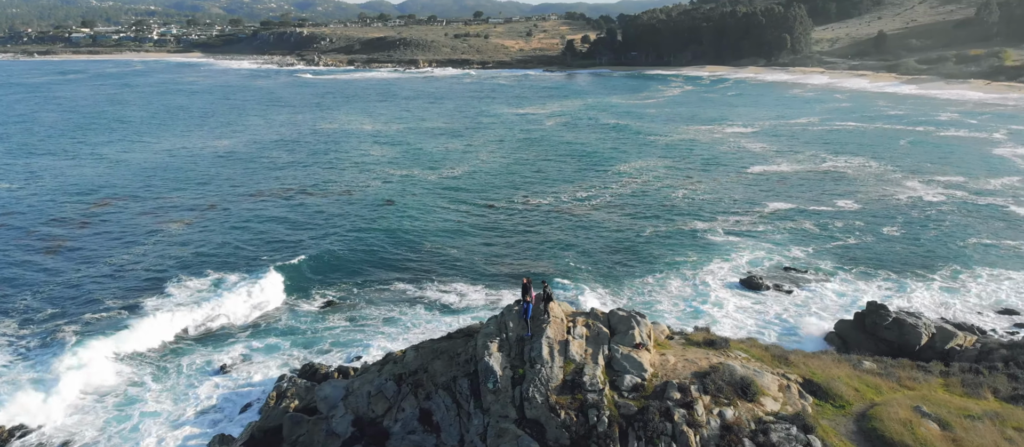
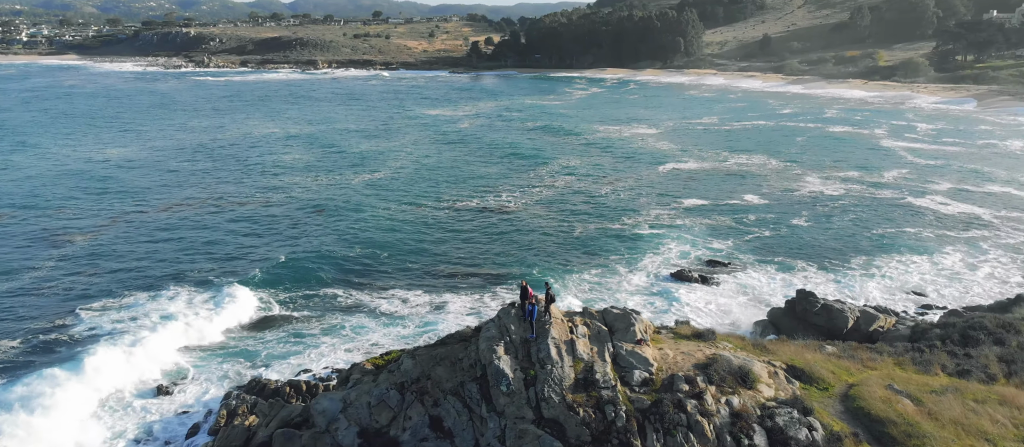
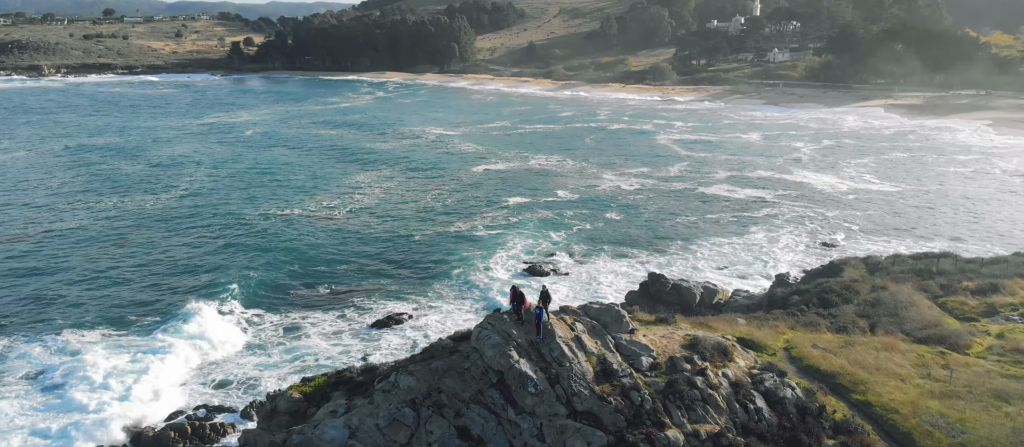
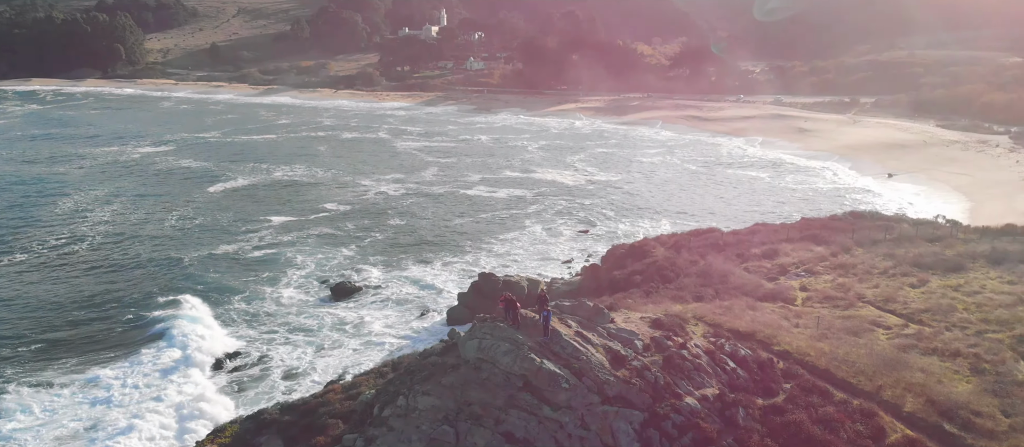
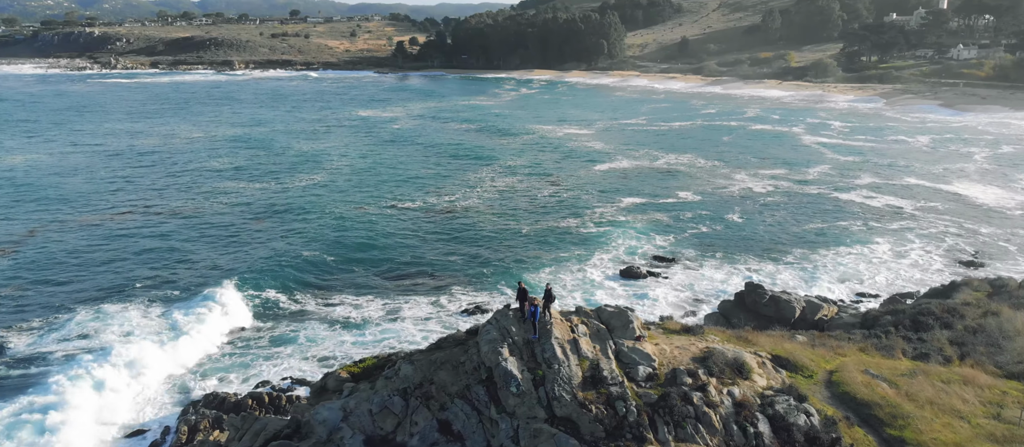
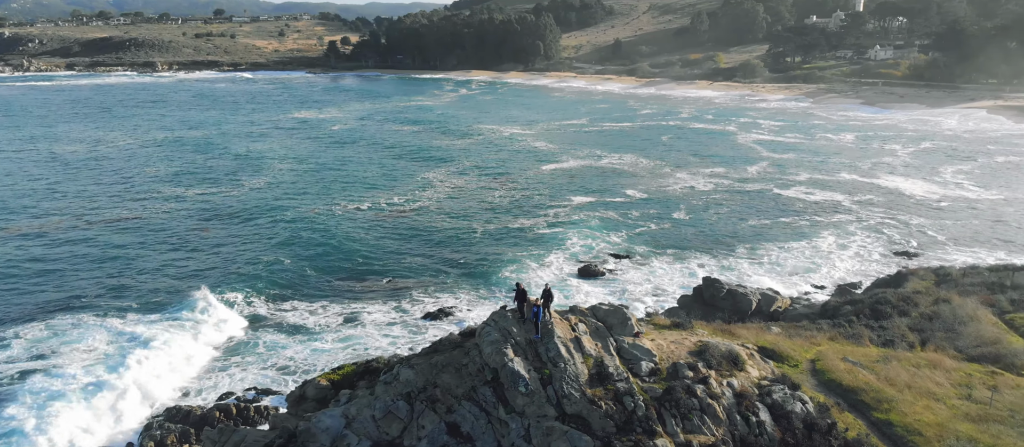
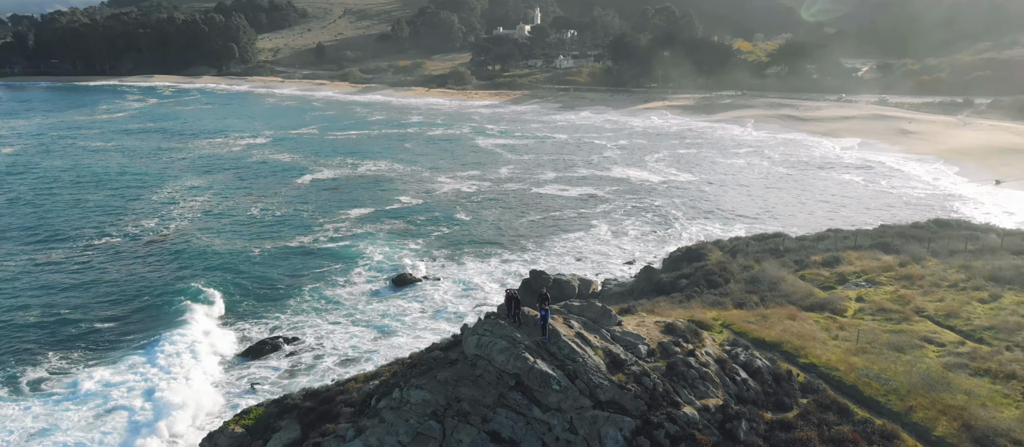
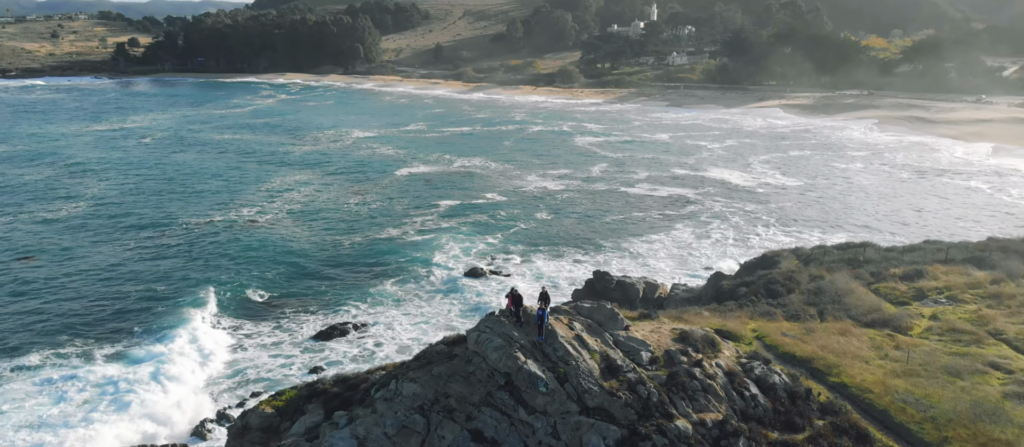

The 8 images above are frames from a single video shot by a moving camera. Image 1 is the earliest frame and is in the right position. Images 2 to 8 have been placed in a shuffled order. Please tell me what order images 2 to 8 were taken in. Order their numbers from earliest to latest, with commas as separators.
2, 5, 6, 3, 8, 7, 4
